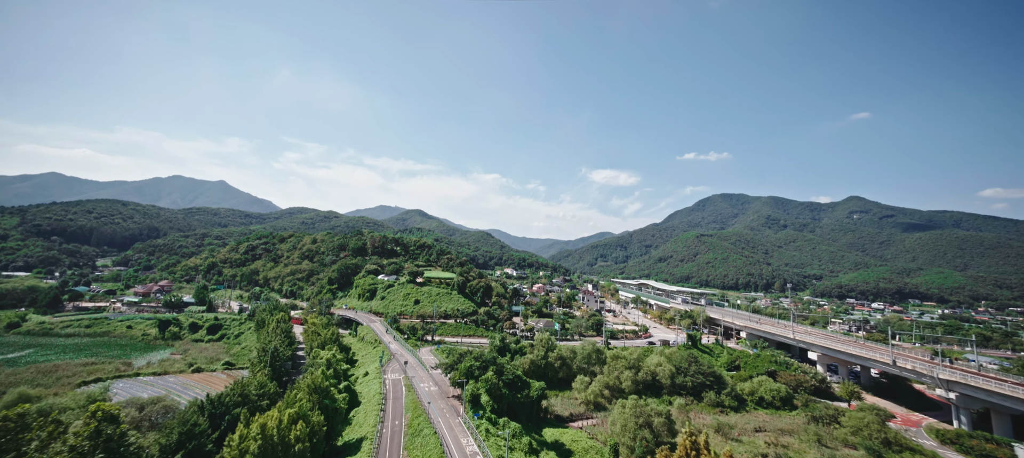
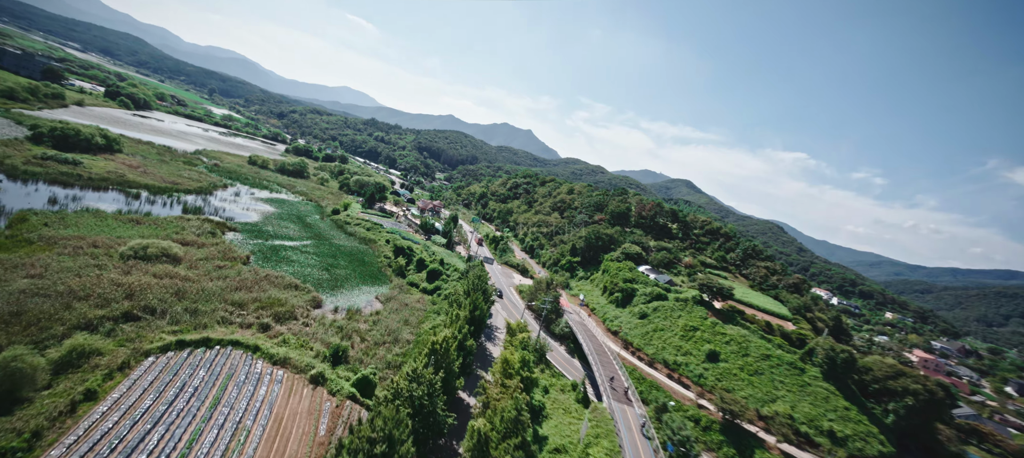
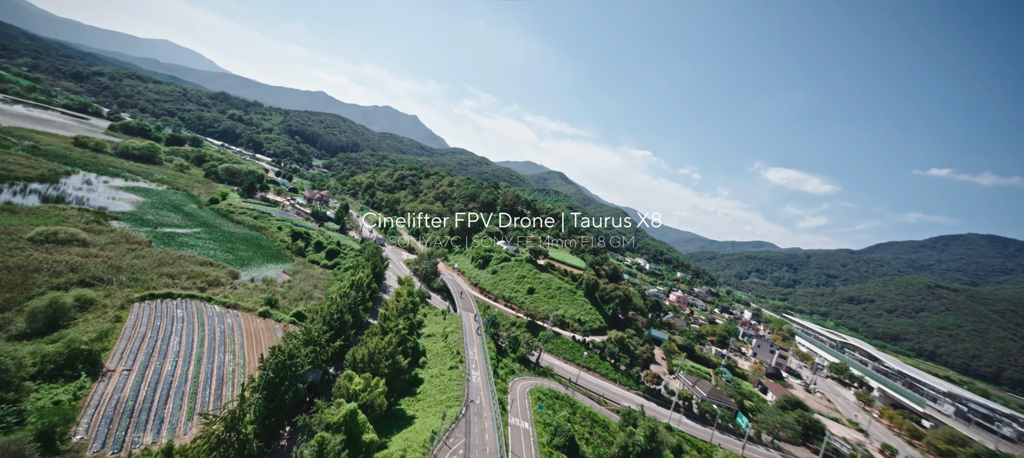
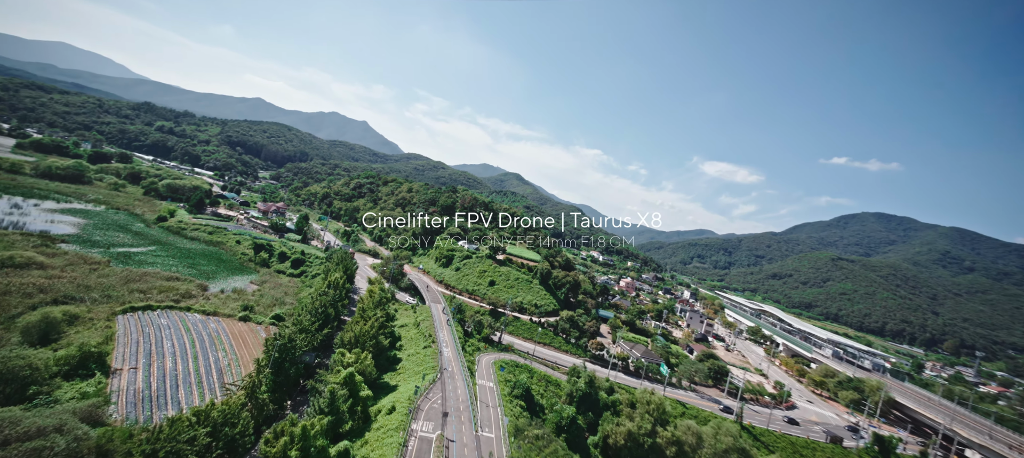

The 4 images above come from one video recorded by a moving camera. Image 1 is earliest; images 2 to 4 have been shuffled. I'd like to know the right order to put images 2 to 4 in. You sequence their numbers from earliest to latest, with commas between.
4, 3, 2
